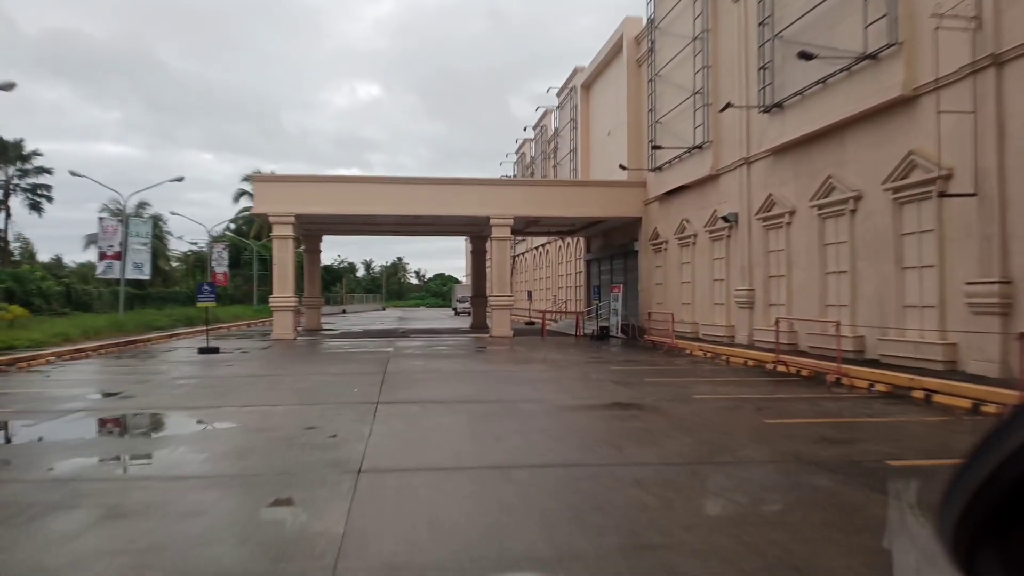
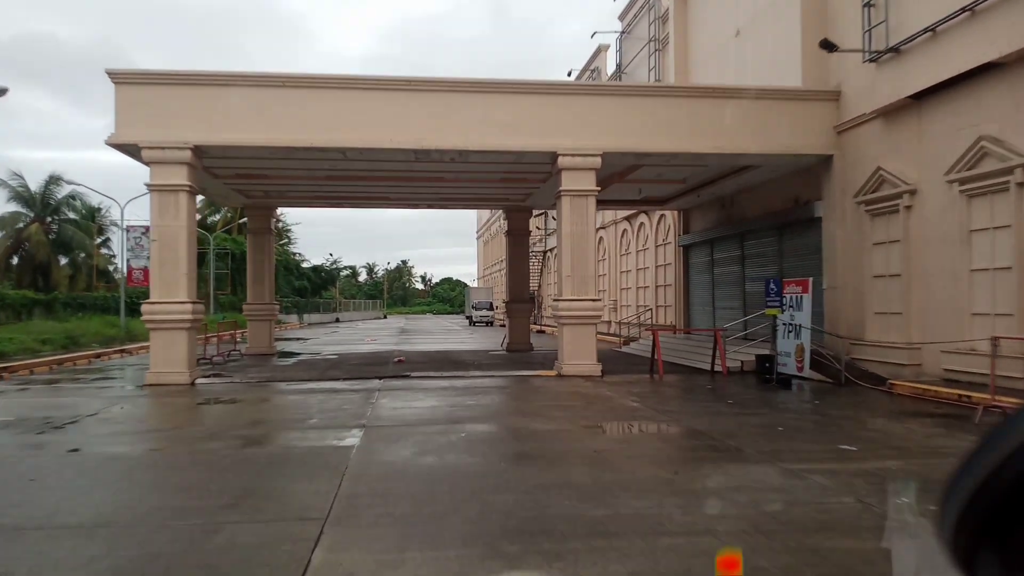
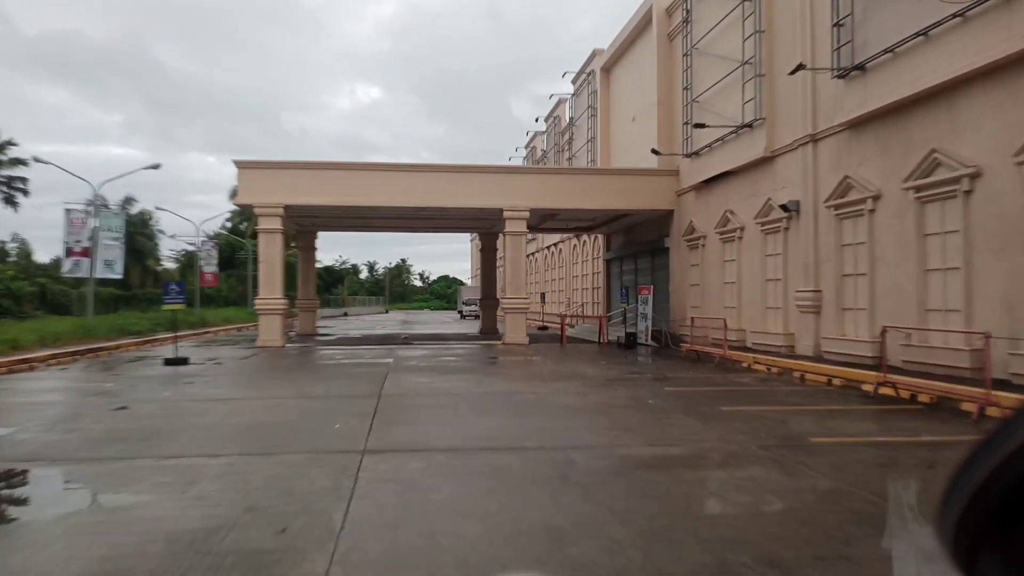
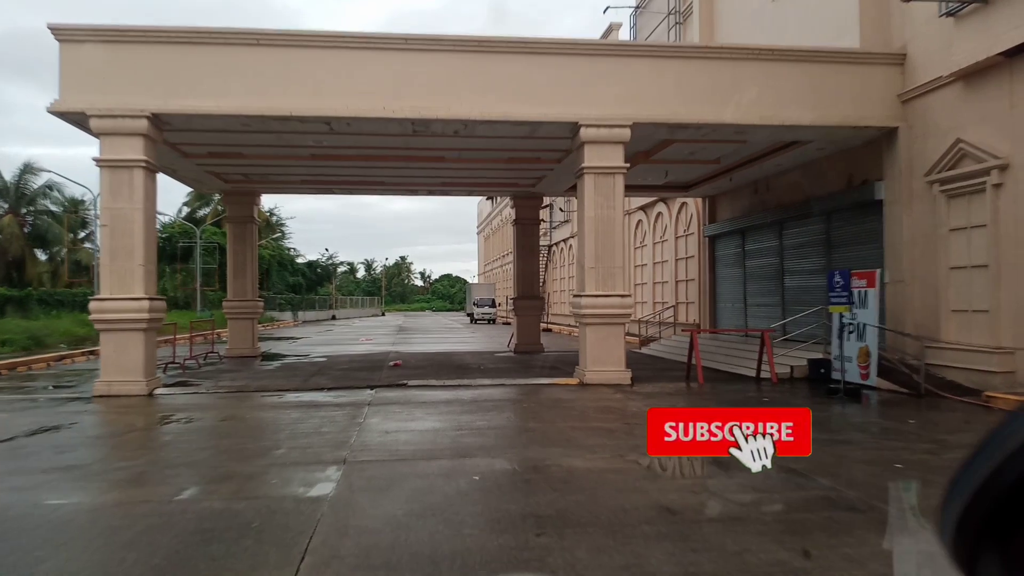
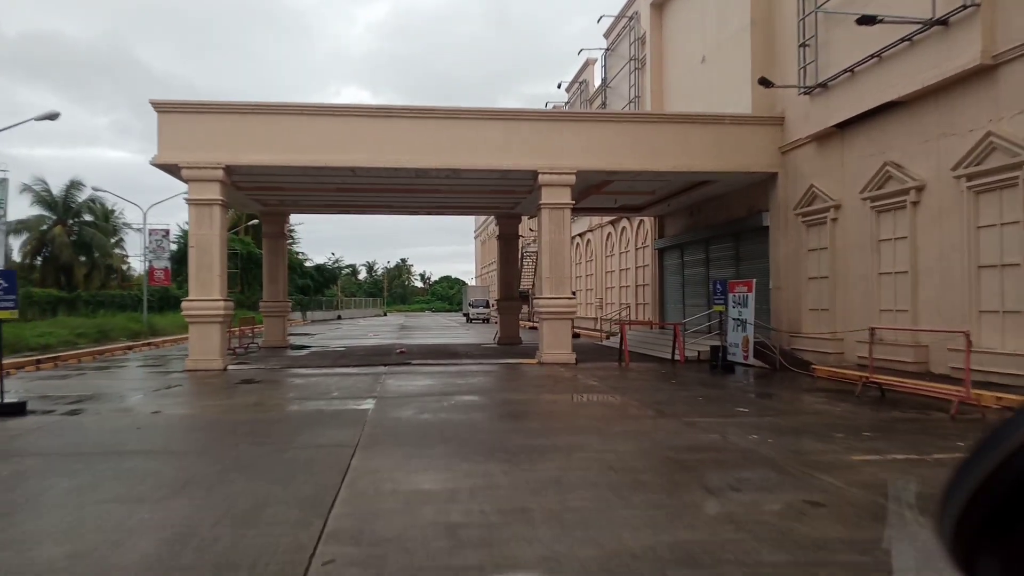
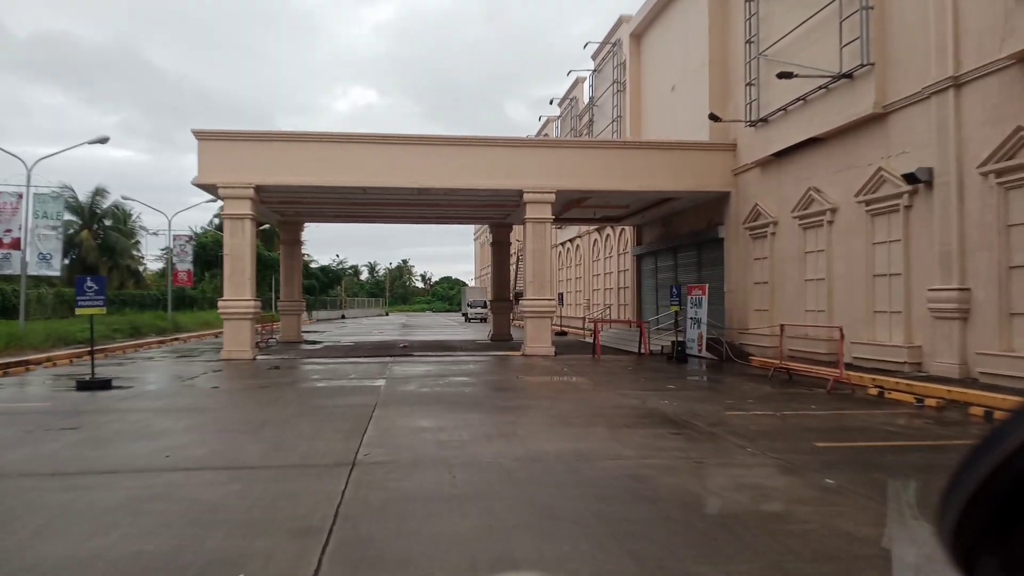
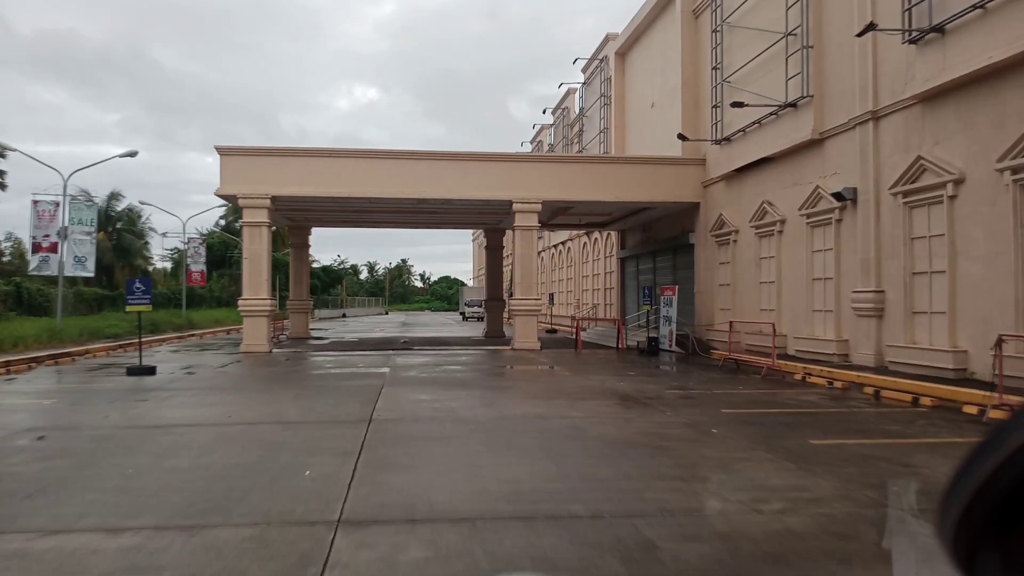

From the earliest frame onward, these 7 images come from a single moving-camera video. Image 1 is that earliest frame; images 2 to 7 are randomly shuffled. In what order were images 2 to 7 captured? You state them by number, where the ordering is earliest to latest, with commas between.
3, 7, 6, 5, 2, 4
